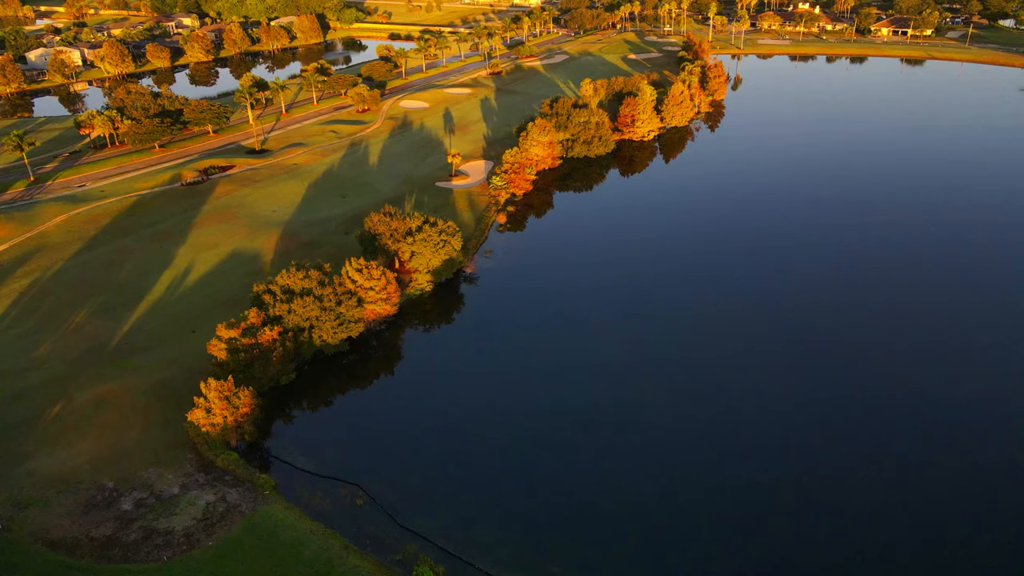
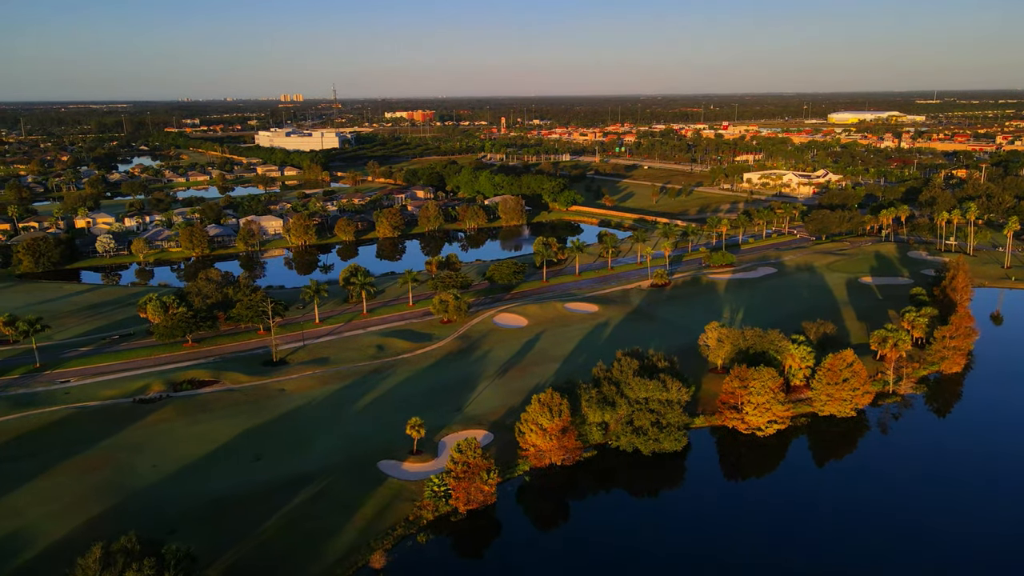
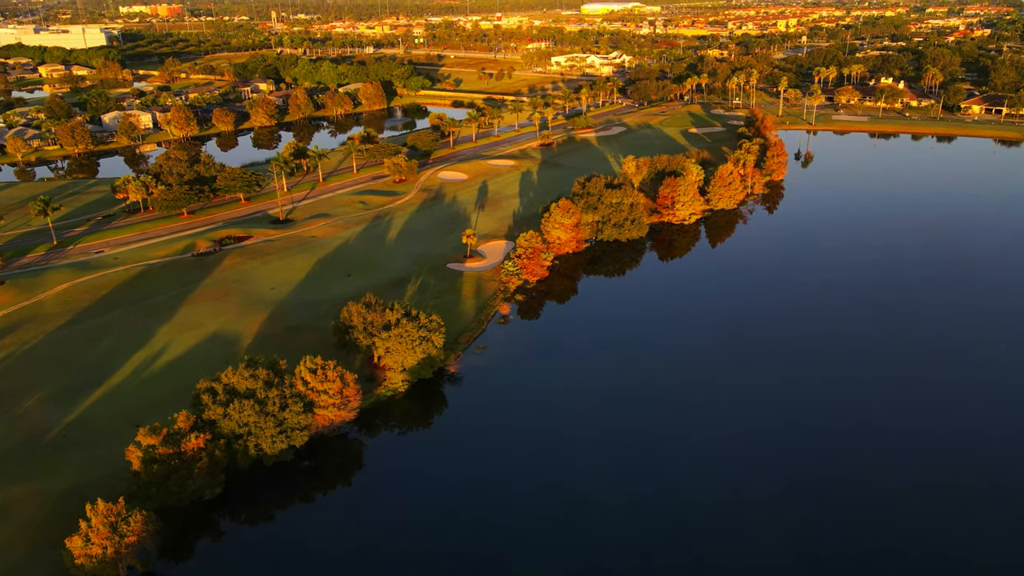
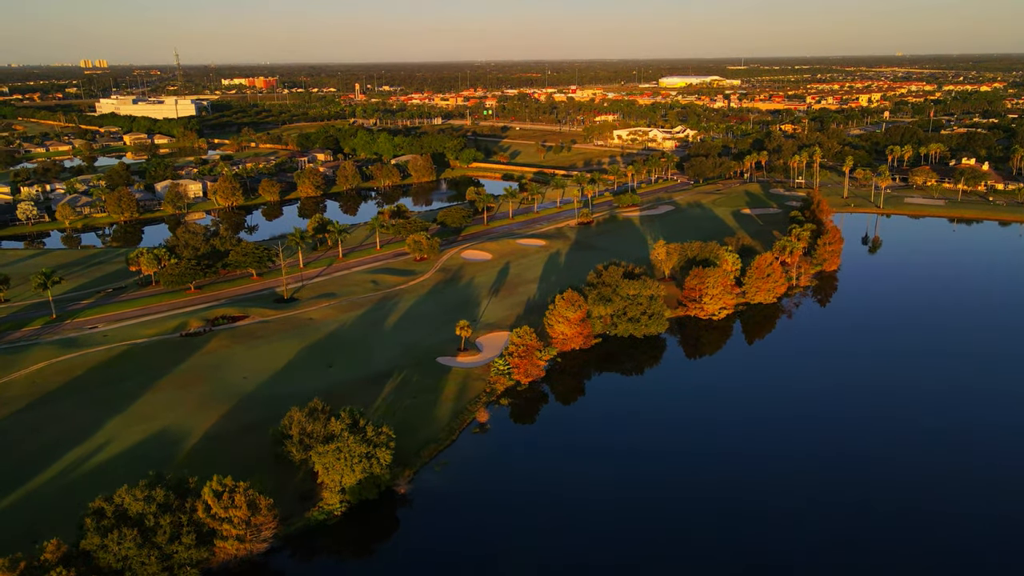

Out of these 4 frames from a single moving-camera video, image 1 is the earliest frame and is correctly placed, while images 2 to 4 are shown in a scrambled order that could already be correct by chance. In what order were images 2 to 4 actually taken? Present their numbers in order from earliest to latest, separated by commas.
3, 4, 2
